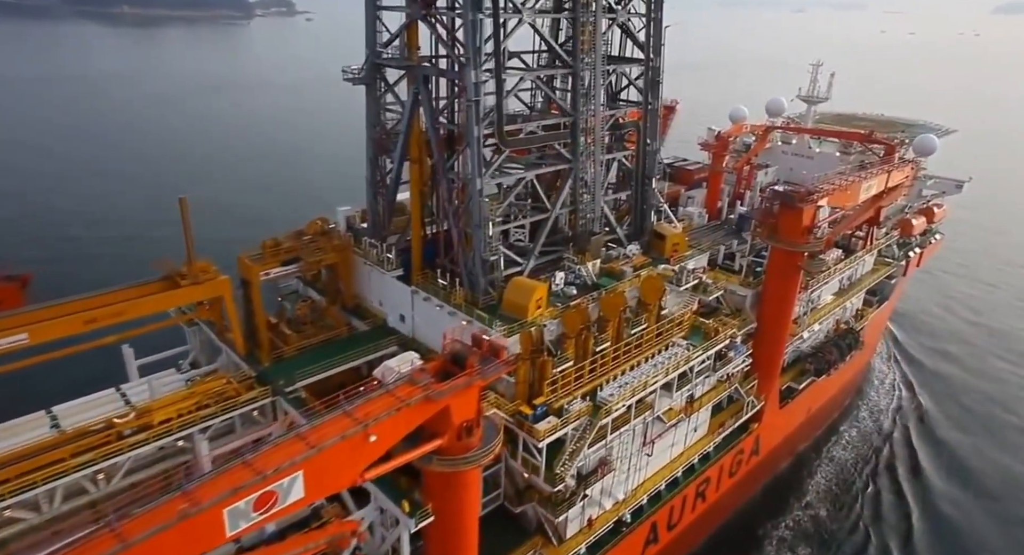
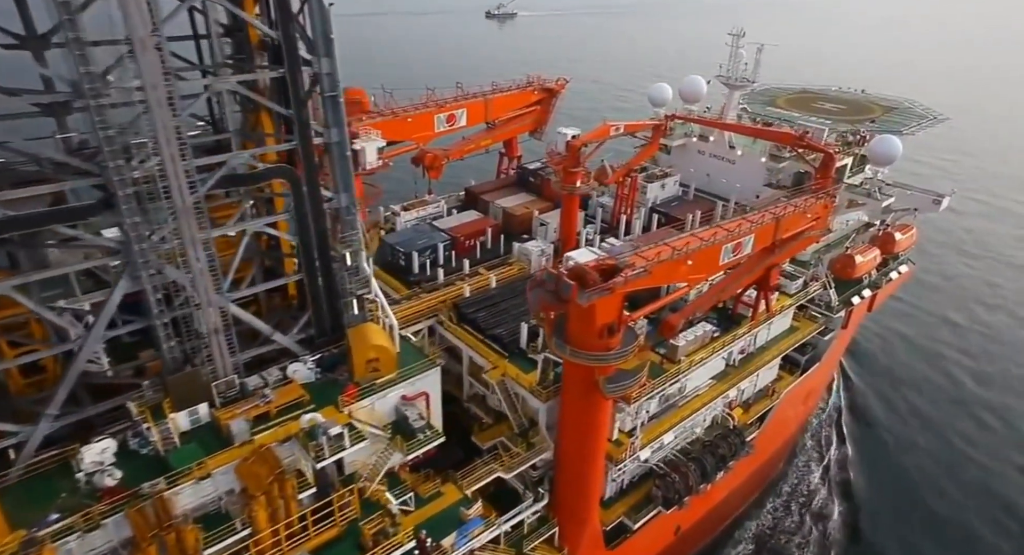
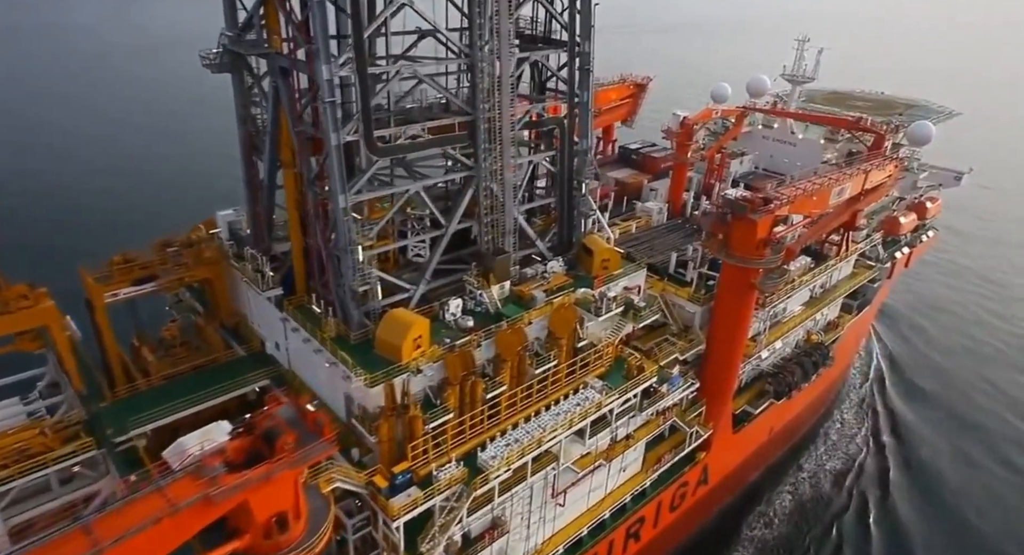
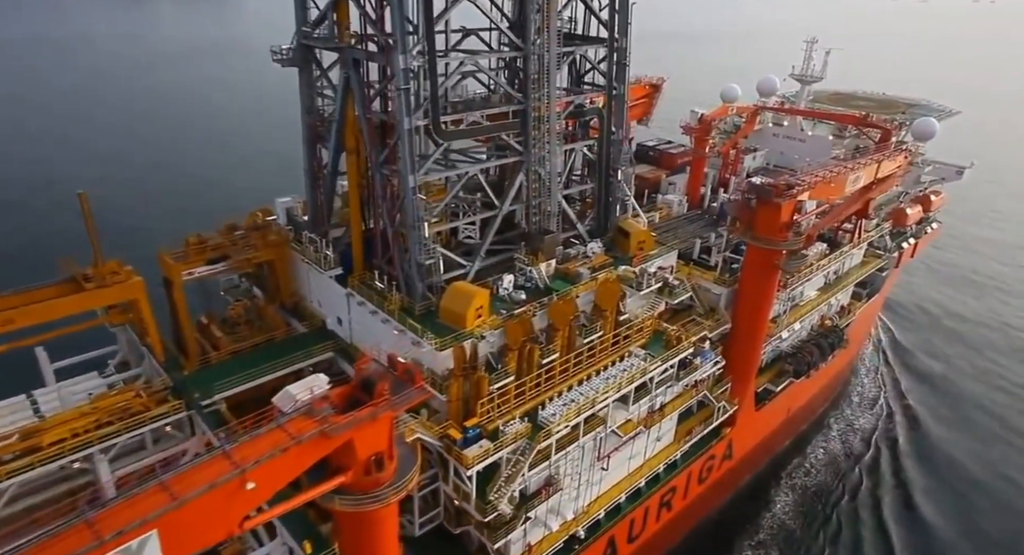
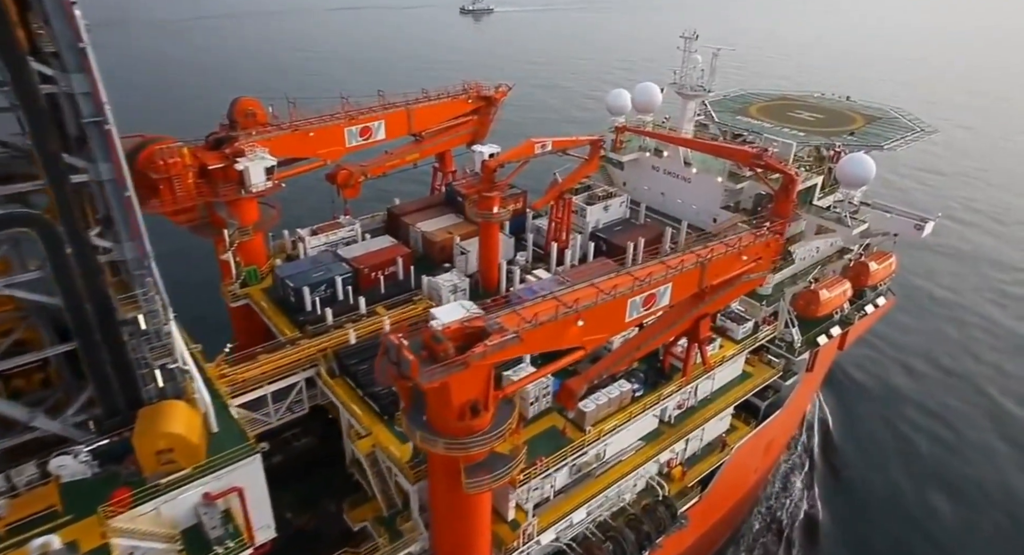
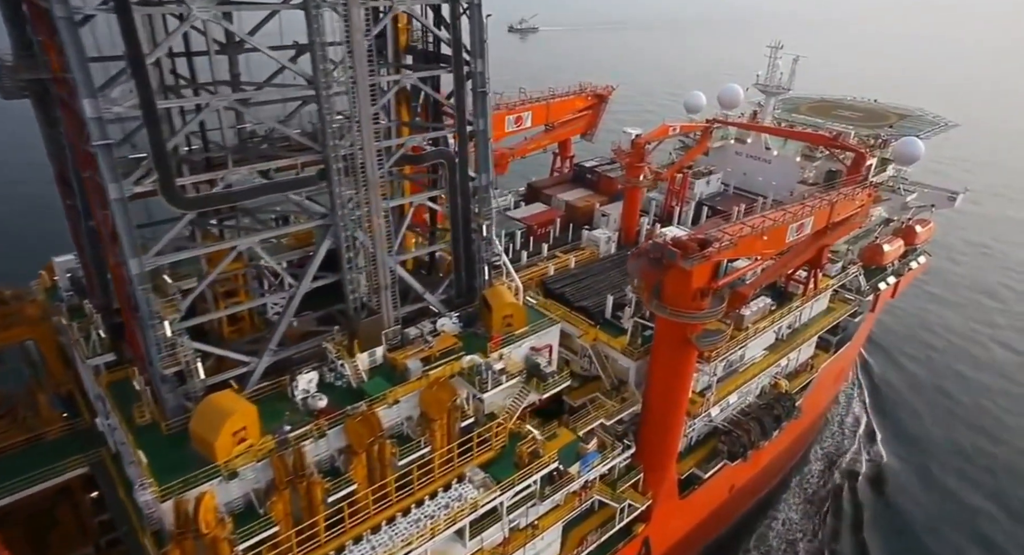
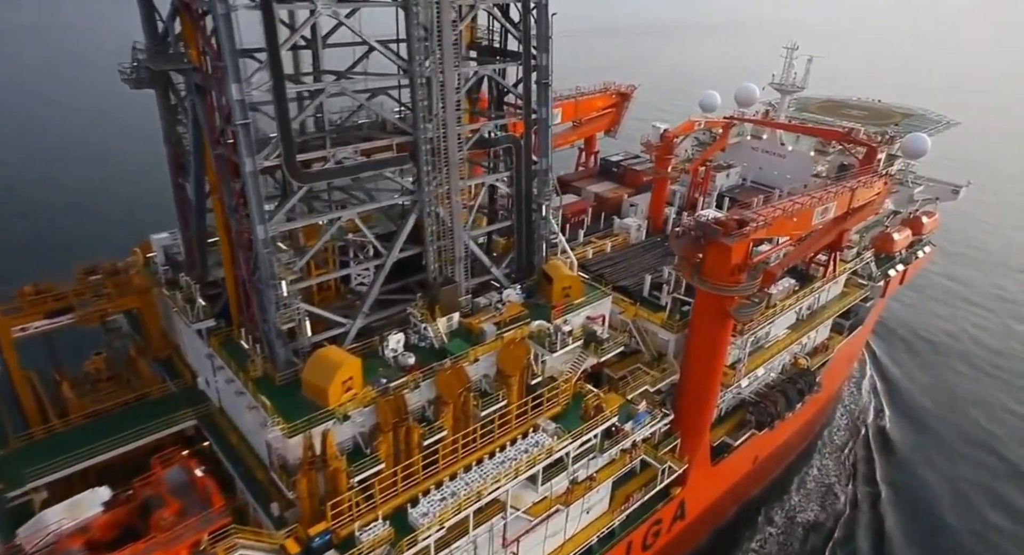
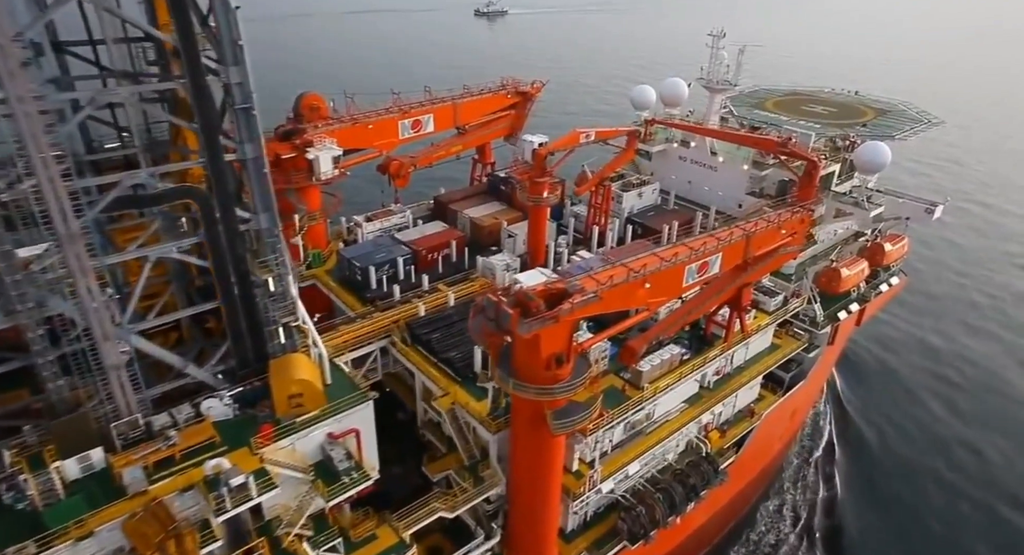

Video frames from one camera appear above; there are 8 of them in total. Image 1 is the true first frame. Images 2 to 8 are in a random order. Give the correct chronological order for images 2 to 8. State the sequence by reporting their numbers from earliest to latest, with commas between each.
4, 3, 7, 6, 2, 8, 5
